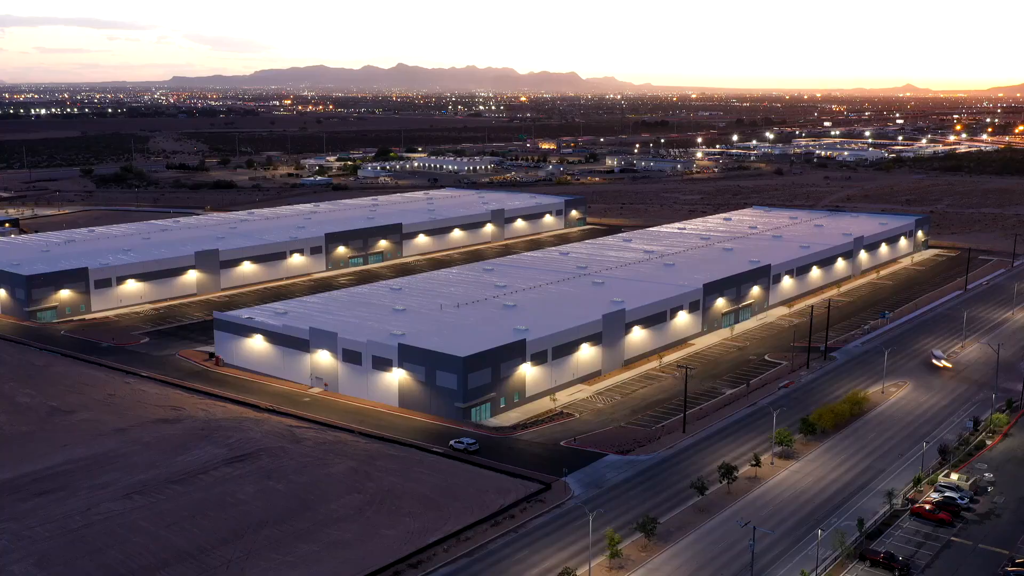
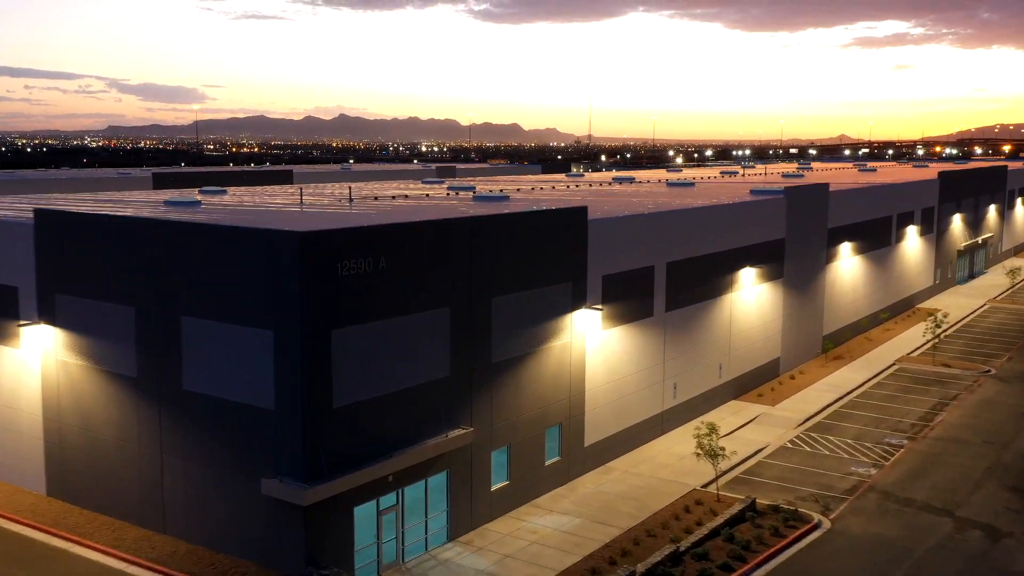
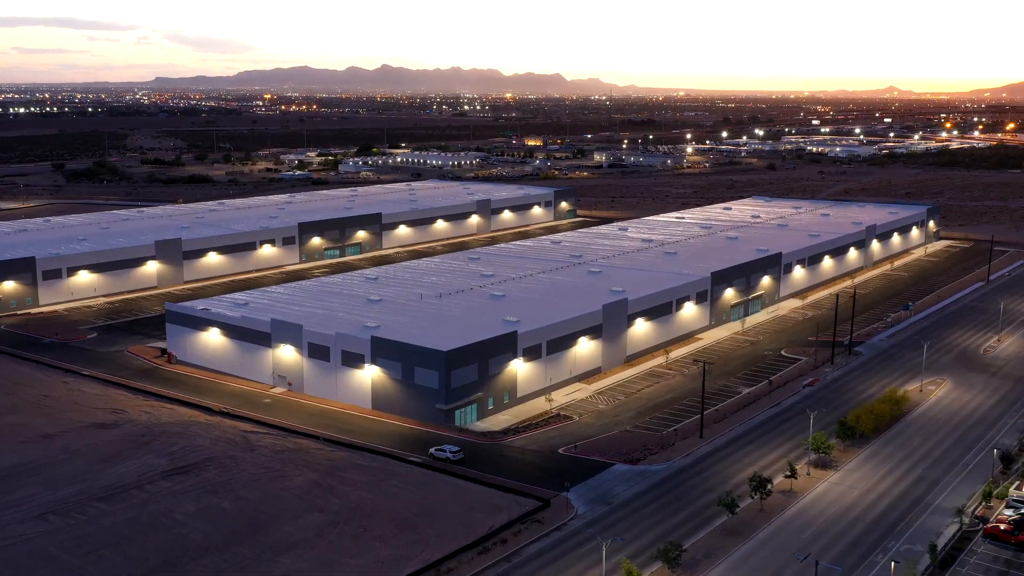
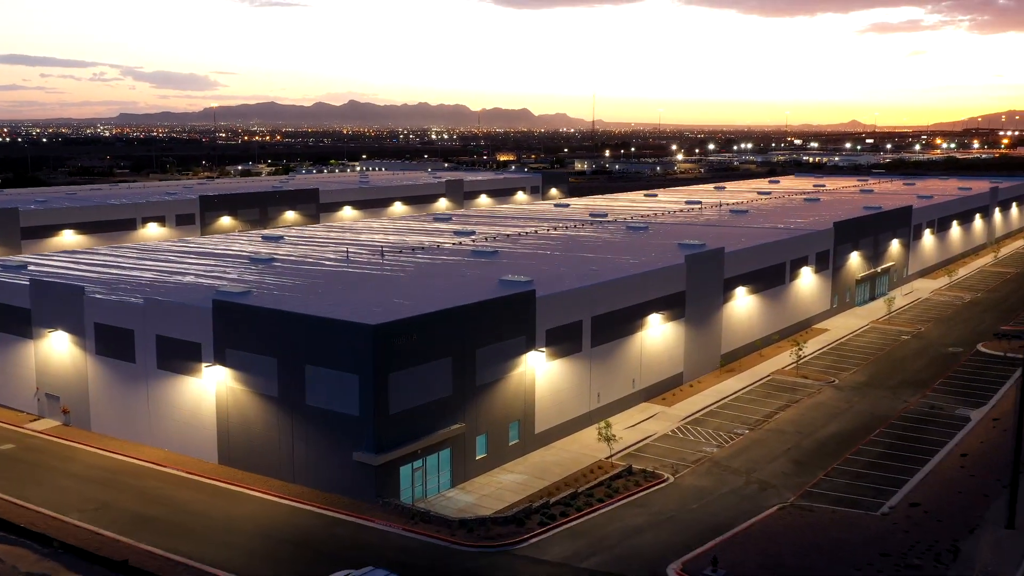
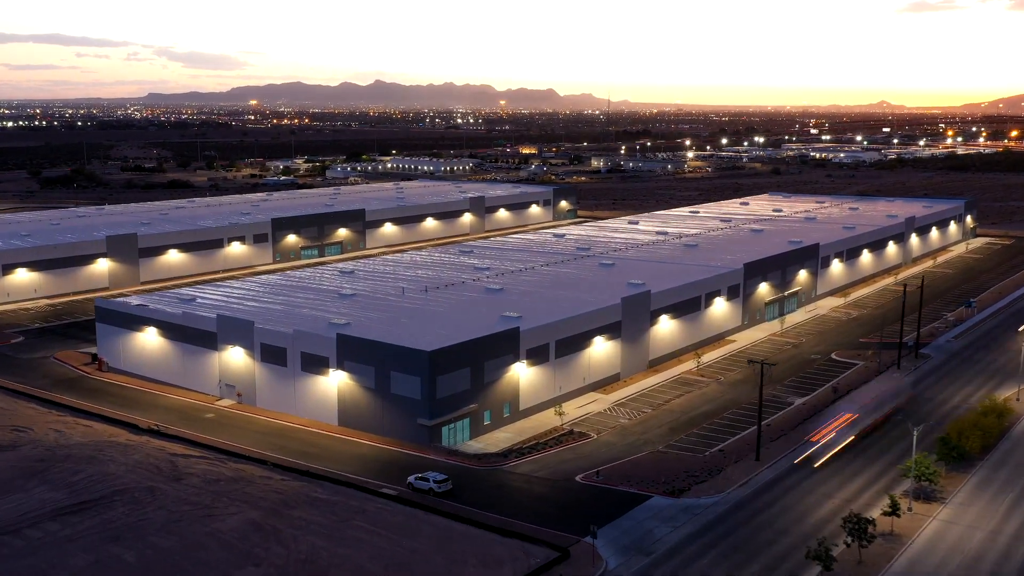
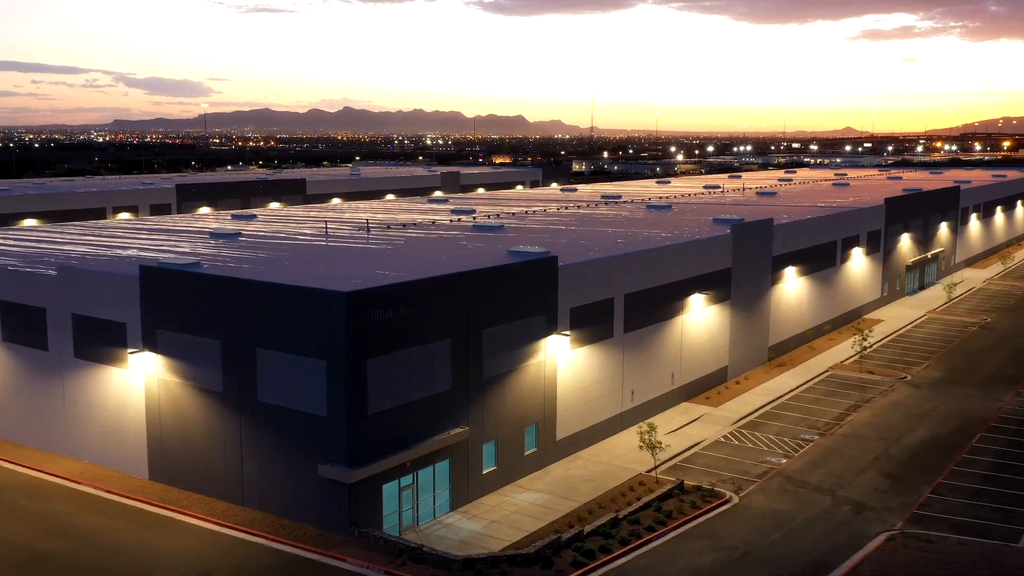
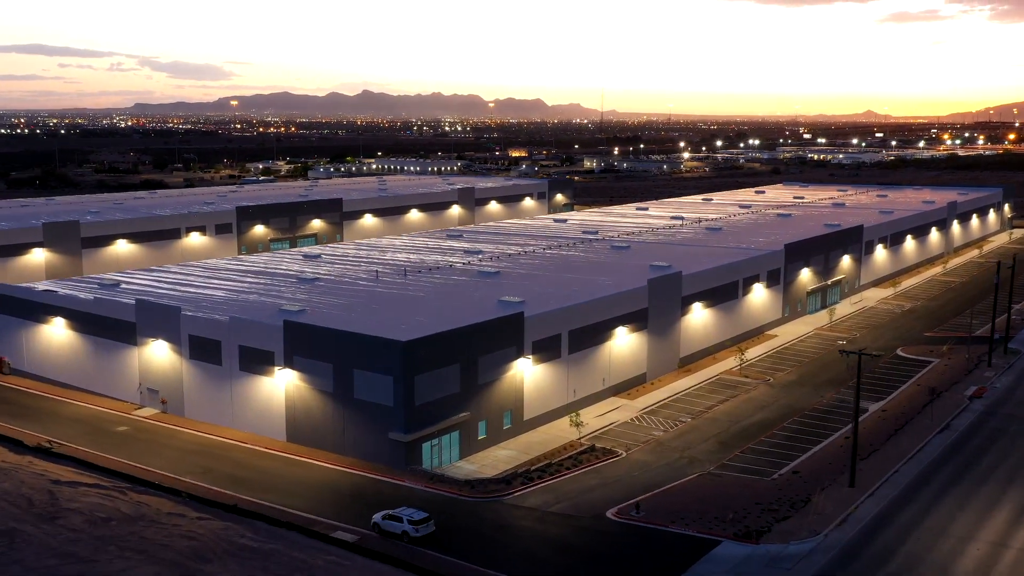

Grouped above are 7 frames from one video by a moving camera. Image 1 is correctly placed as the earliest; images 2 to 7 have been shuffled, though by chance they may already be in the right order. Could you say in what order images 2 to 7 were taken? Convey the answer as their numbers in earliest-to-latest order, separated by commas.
3, 5, 7, 4, 6, 2
